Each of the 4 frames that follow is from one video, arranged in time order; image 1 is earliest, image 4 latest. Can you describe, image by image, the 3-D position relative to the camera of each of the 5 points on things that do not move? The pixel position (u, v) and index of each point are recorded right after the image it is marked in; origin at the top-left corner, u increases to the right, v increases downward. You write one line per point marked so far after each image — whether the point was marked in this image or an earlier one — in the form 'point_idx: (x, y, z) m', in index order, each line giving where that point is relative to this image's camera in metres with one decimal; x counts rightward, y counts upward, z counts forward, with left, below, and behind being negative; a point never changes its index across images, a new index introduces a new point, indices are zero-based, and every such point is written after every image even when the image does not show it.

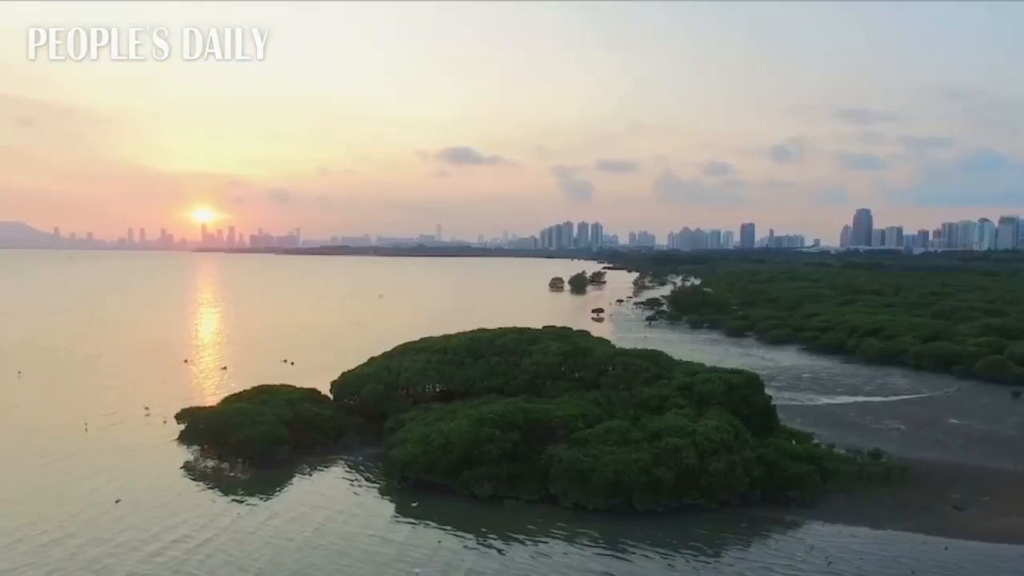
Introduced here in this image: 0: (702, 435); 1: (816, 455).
0: (+4.2, -3.5, +17.3) m
1: (+7.1, -4.1, +17.6) m
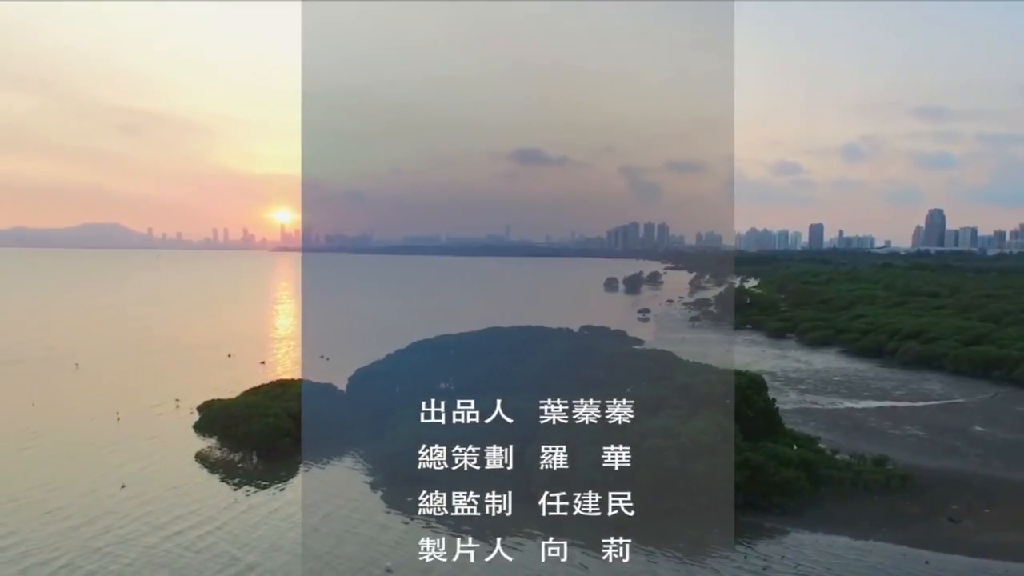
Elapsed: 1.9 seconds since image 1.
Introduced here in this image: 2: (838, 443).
0: (+3.9, -3.5, +16.8) m
1: (+6.7, -4.0, +16.9) m
2: (+8.9, -4.2, +19.7) m
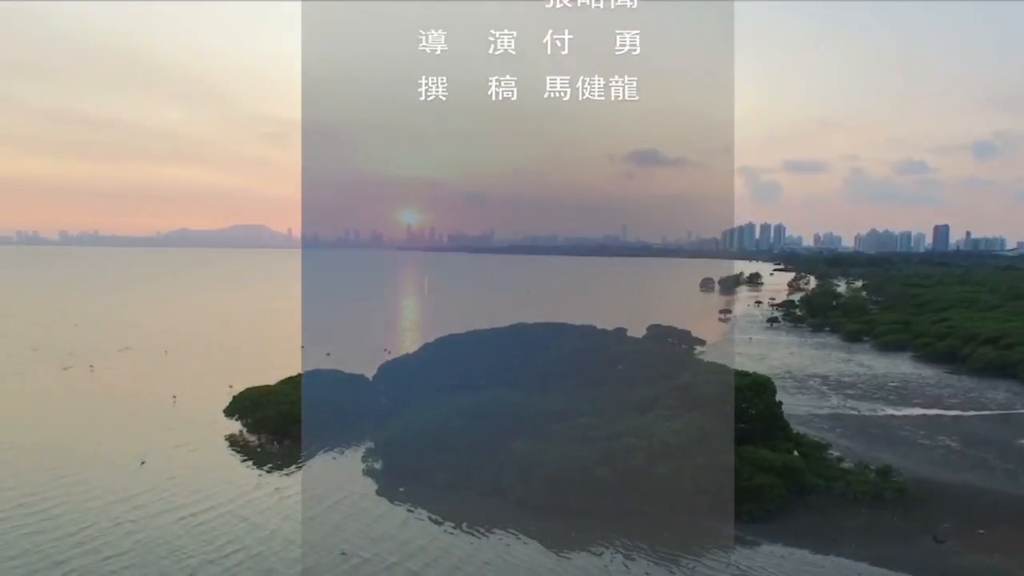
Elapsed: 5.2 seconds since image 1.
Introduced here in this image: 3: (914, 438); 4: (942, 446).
0: (+3.2, -3.3, +16.0) m
1: (+6.1, -3.9, +15.7) m
2: (+8.5, -4.1, +18.2) m
3: (+11.1, -4.2, +20.0) m
4: (+11.4, -4.2, +19.2) m
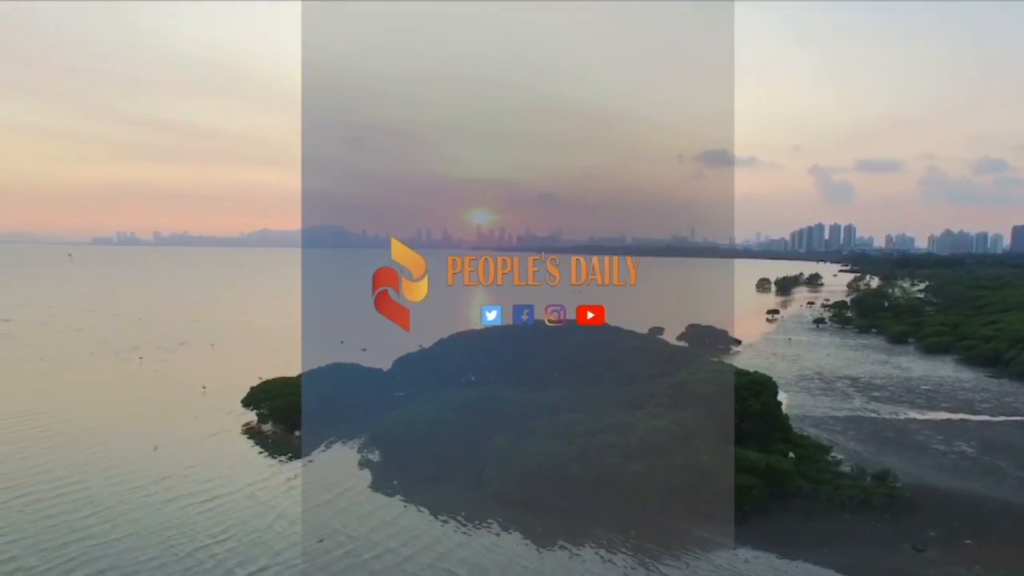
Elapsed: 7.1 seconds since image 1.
0: (+2.8, -3.2, +15.6) m
1: (+5.6, -3.8, +15.1) m
2: (+8.3, -4.0, +17.5) m
3: (+10.9, -4.1, +19.0) m
4: (+11.2, -4.1, +18.3) m
